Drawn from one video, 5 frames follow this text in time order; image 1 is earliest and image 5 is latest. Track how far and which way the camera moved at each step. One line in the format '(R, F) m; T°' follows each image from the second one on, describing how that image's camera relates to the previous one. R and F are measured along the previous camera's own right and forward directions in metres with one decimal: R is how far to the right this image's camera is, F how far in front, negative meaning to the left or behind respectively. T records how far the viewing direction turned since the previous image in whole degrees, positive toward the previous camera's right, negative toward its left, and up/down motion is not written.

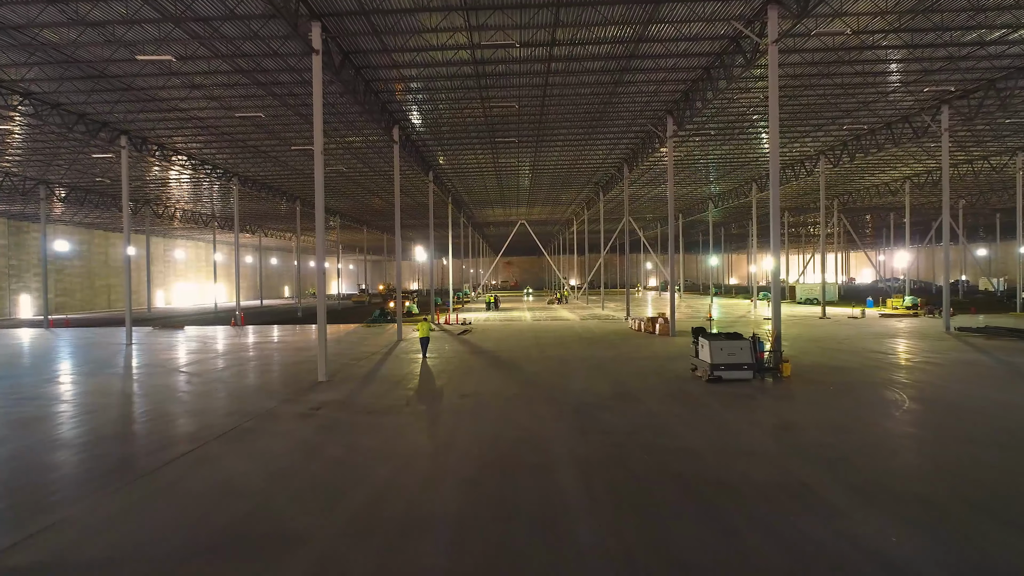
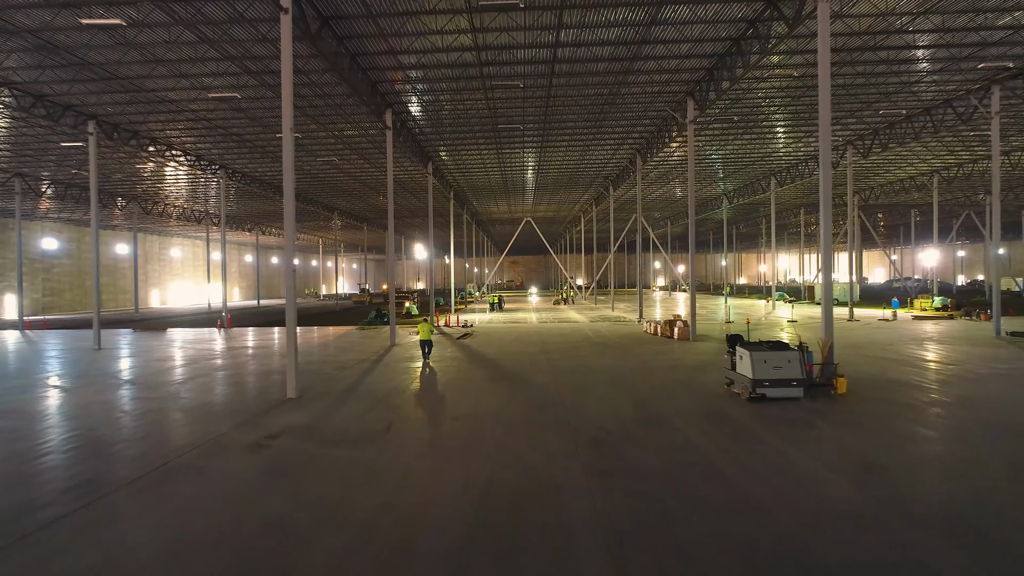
(0.0, +0.7) m; -1°
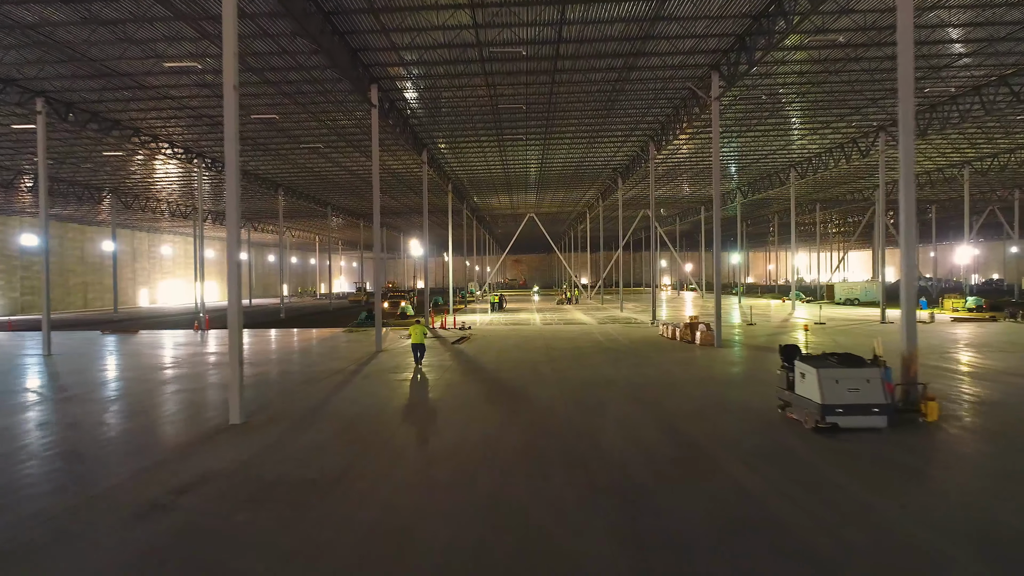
(0.0, +0.8) m; 0°
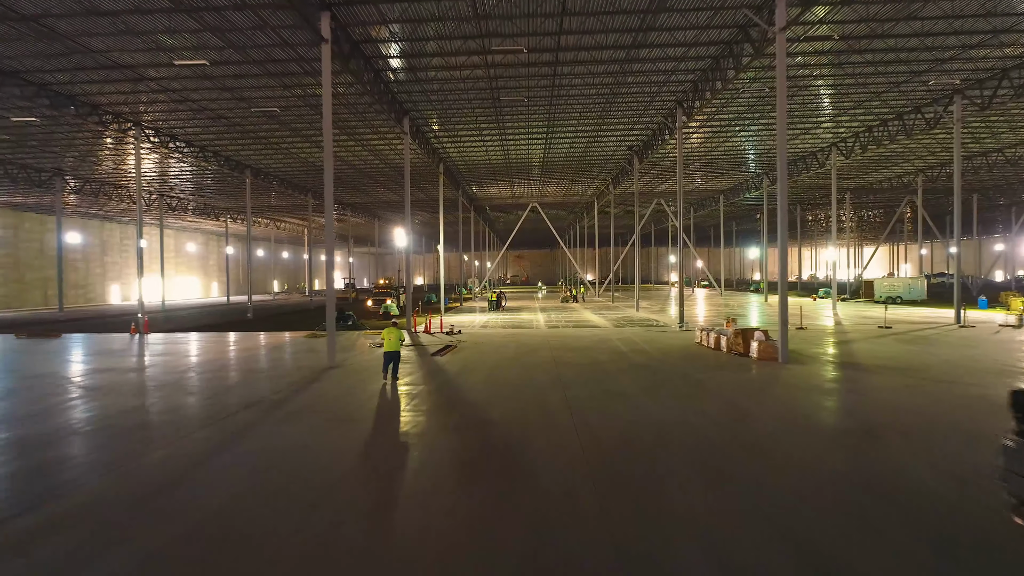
(+0.1, +1.5) m; 0°
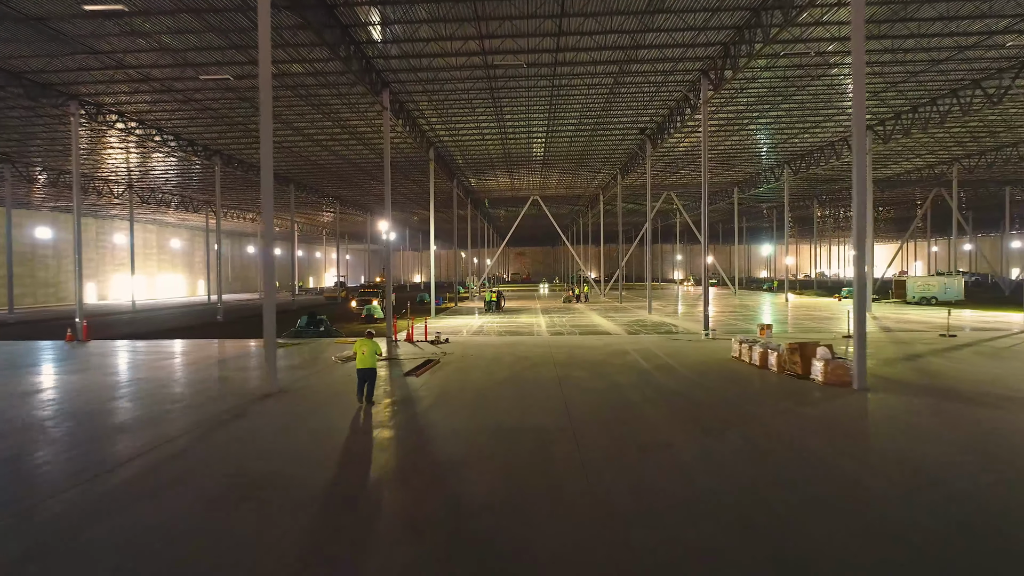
(+0.1, +1.0) m; 0°
